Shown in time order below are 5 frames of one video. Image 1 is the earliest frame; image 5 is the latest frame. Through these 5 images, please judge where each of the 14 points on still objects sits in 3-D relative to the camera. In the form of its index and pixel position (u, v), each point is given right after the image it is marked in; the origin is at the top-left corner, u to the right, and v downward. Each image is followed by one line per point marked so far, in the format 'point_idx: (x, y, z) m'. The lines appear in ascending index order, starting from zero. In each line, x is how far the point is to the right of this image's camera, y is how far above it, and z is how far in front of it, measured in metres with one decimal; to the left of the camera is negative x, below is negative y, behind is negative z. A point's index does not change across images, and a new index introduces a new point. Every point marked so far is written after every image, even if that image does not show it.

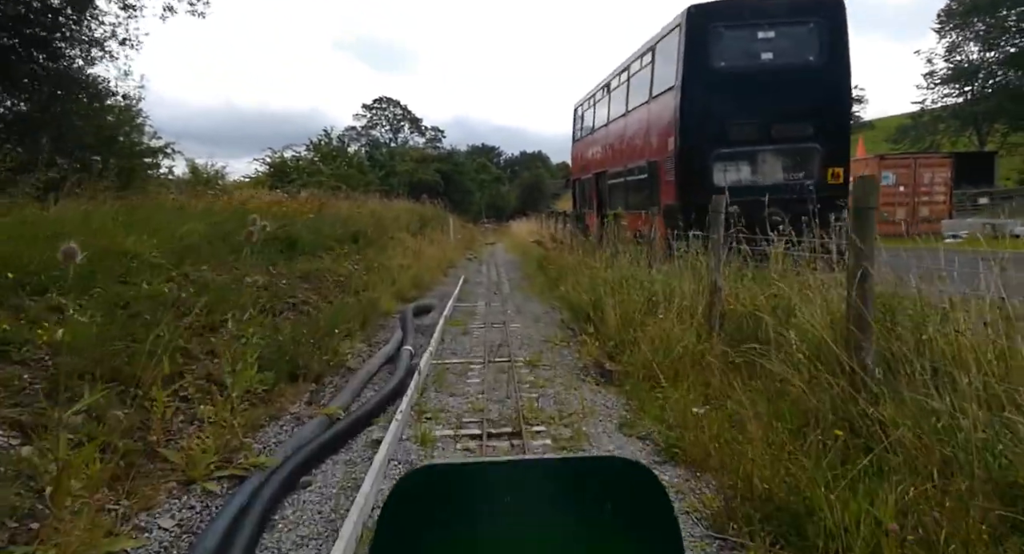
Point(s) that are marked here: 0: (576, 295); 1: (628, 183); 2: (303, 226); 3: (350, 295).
0: (+1.2, -0.4, +11.3) m
1: (+3.6, +2.9, +19.5) m
2: (-4.1, +1.0, +12.2) m
3: (-2.7, -0.3, +10.5) m
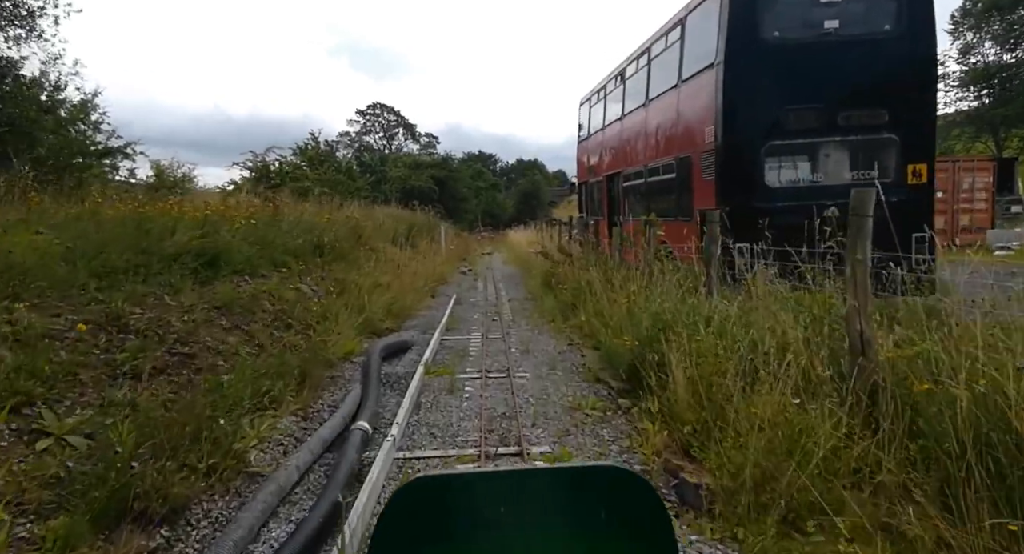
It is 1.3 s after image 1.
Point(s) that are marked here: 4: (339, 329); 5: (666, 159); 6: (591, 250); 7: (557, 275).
0: (+1.2, -0.7, +8.4) m
1: (+3.6, +2.4, +16.6) m
2: (-4.0, +0.6, +9.3) m
3: (-2.6, -0.7, +7.5) m
4: (-2.3, -0.7, +8.5) m
5: (+3.8, +2.9, +15.4) m
6: (+1.8, +0.6, +14.5) m
7: (+1.0, 0.0, +14.8) m
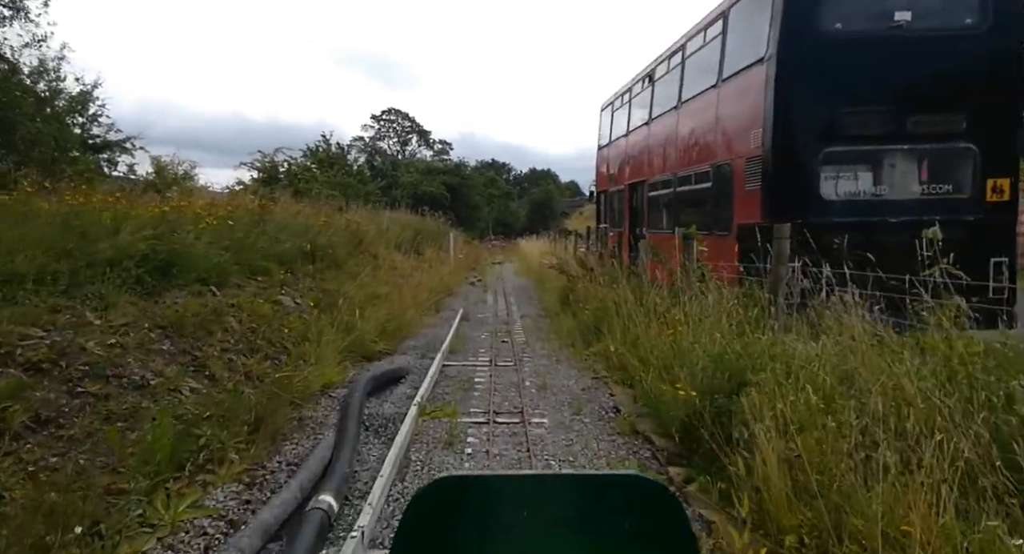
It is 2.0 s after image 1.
0: (+1.4, -1.0, +6.9) m
1: (+4.0, +1.9, +15.1) m
2: (-3.8, +0.5, +7.9) m
3: (-2.5, -0.8, +6.1) m
4: (-2.1, -0.9, +7.0) m
5: (+4.2, +2.4, +13.9) m
6: (+2.1, +0.3, +13.1) m
7: (+1.3, -0.3, +13.3) m
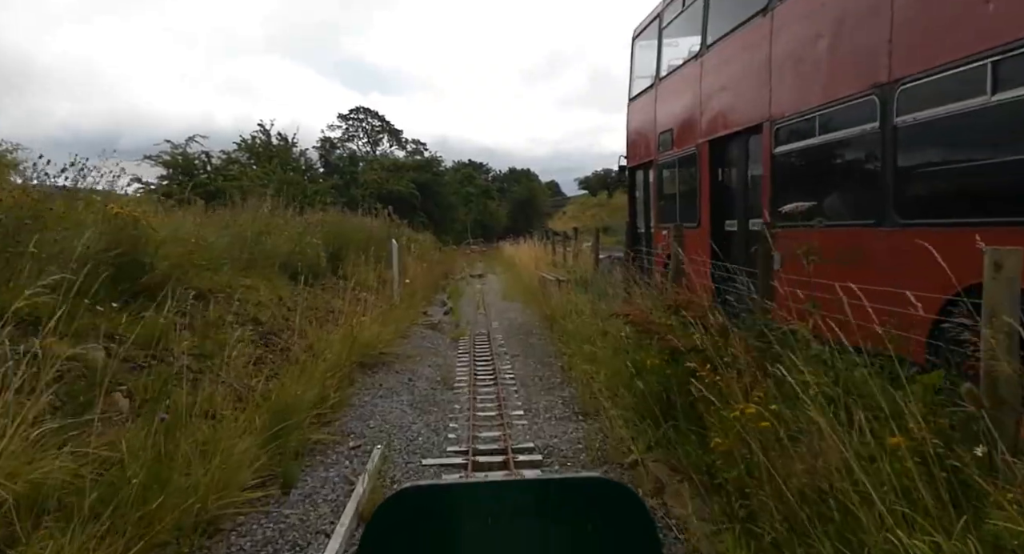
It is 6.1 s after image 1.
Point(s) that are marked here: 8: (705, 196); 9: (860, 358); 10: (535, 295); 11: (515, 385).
0: (+1.7, -1.6, -2.0) m
1: (+4.0, +1.4, +6.3) m
2: (-3.6, -0.2, -1.2) m
3: (-2.2, -1.5, -2.9) m
4: (-1.9, -1.5, -2.0) m
5: (+4.1, +1.9, +5.1) m
6: (+2.2, -0.3, +4.2) m
7: (+1.4, -0.9, +4.4) m
8: (+3.4, +1.5, +11.5) m
9: (+2.1, -0.4, +3.9) m
10: (+0.6, -0.4, +17.2) m
11: (0.0, -1.4, +8.0) m
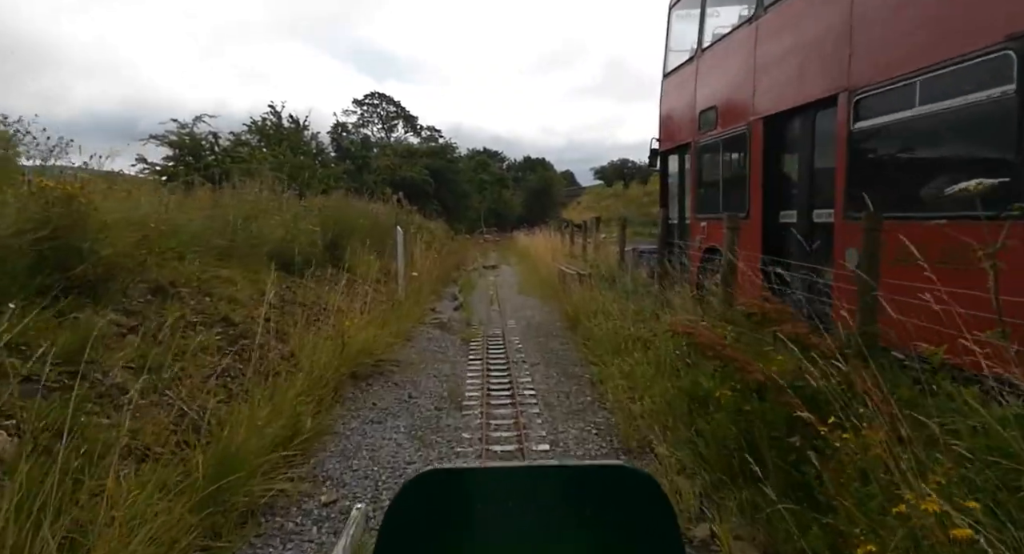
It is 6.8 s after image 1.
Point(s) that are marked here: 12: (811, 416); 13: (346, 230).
0: (+1.7, -1.7, -3.4) m
1: (+4.2, +1.3, +4.8) m
2: (-3.6, -0.3, -2.5) m
3: (-2.2, -1.6, -4.2) m
4: (-1.9, -1.6, -3.3) m
5: (+4.3, +1.8, +3.6) m
6: (+2.3, -0.4, +2.8) m
7: (+1.5, -1.0, +3.0) m
8: (+3.7, +1.5, +10.0) m
9: (+2.3, -0.4, +2.5) m
10: (+1.1, -0.3, +15.8) m
11: (+0.2, -1.3, +6.6) m
12: (+1.7, -0.7, +3.6) m
13: (-3.3, +0.9, +12.2) m
